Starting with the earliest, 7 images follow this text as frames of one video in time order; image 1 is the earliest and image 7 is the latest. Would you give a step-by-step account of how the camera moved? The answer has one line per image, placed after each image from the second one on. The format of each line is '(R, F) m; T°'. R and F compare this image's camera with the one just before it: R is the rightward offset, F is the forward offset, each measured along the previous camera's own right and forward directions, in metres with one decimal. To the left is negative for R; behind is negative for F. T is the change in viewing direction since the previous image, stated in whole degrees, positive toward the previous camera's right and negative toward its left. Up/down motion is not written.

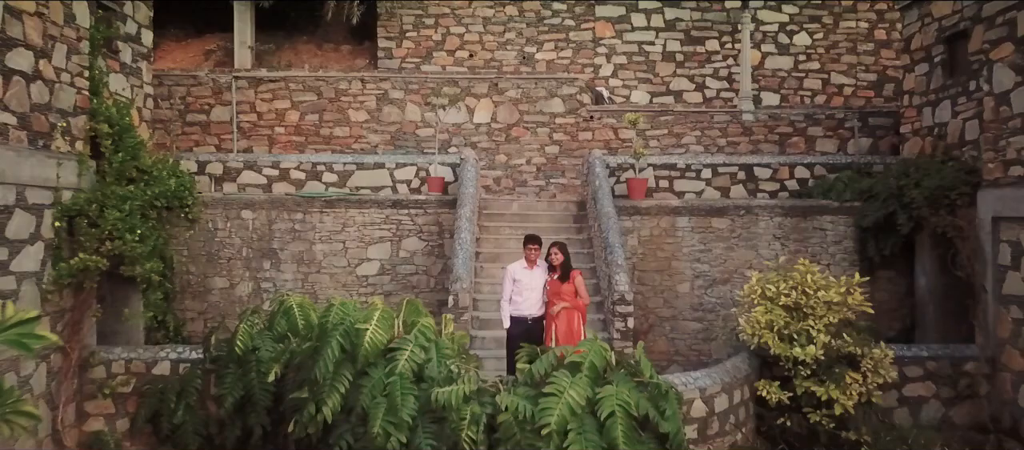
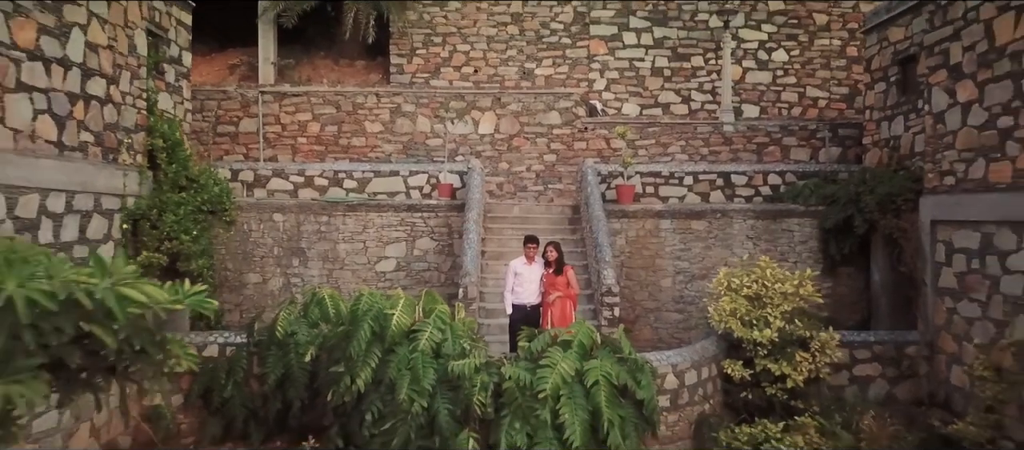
(0.0, -0.7) m; 0°
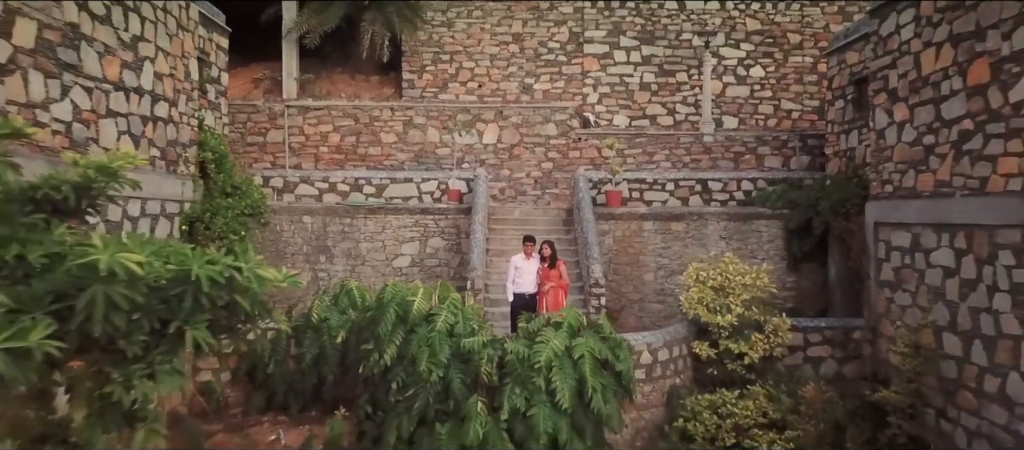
(0.0, -0.9) m; 0°
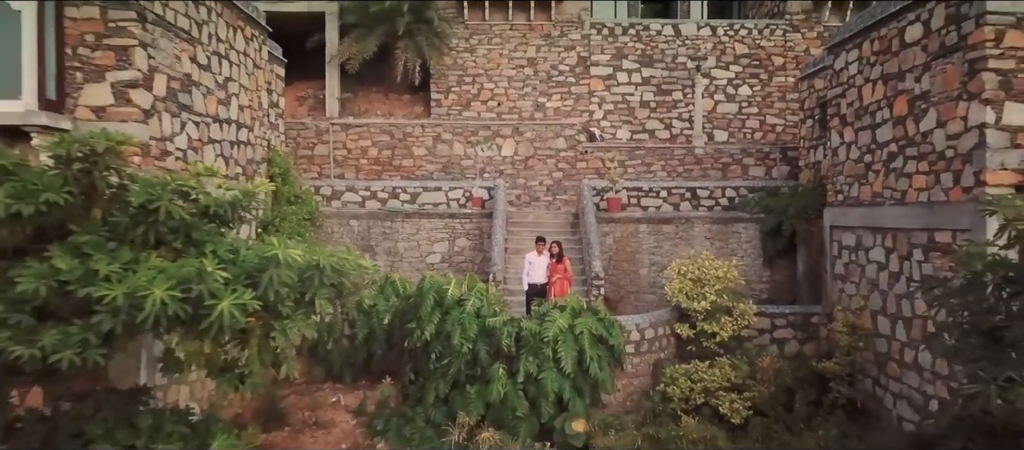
(0.0, -1.3) m; -1°
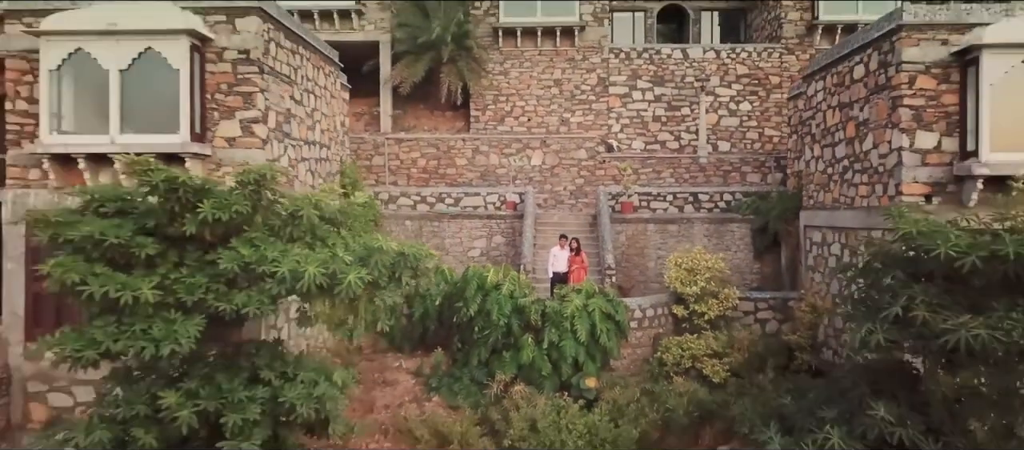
(0.0, -1.6) m; -2°
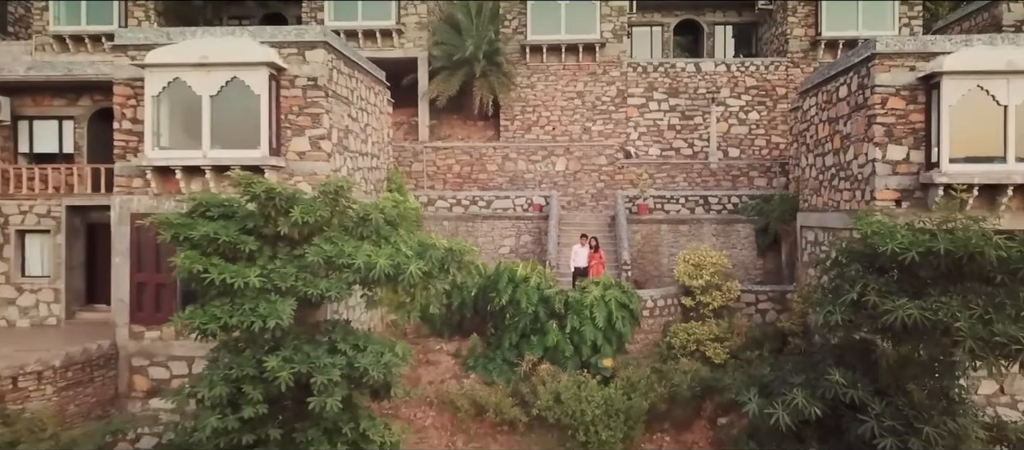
(0.0, -1.1) m; -2°
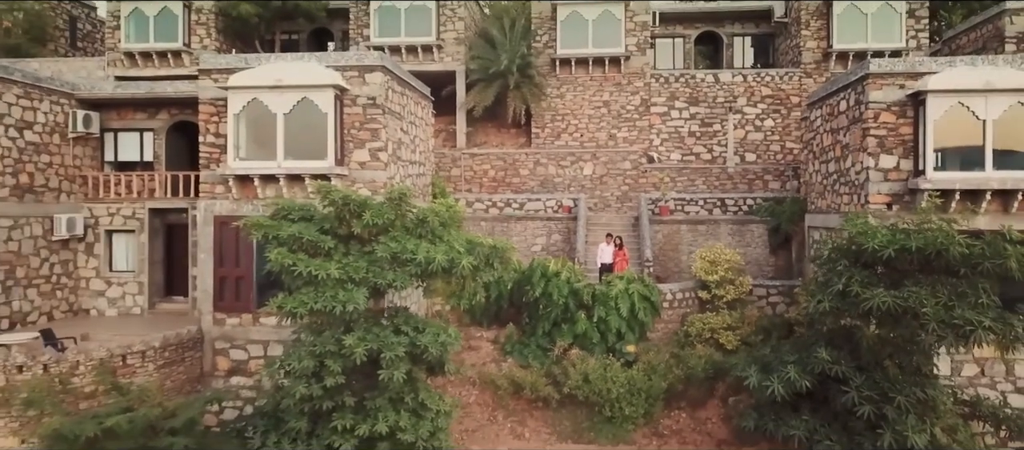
(-0.1, -1.1) m; -2°
